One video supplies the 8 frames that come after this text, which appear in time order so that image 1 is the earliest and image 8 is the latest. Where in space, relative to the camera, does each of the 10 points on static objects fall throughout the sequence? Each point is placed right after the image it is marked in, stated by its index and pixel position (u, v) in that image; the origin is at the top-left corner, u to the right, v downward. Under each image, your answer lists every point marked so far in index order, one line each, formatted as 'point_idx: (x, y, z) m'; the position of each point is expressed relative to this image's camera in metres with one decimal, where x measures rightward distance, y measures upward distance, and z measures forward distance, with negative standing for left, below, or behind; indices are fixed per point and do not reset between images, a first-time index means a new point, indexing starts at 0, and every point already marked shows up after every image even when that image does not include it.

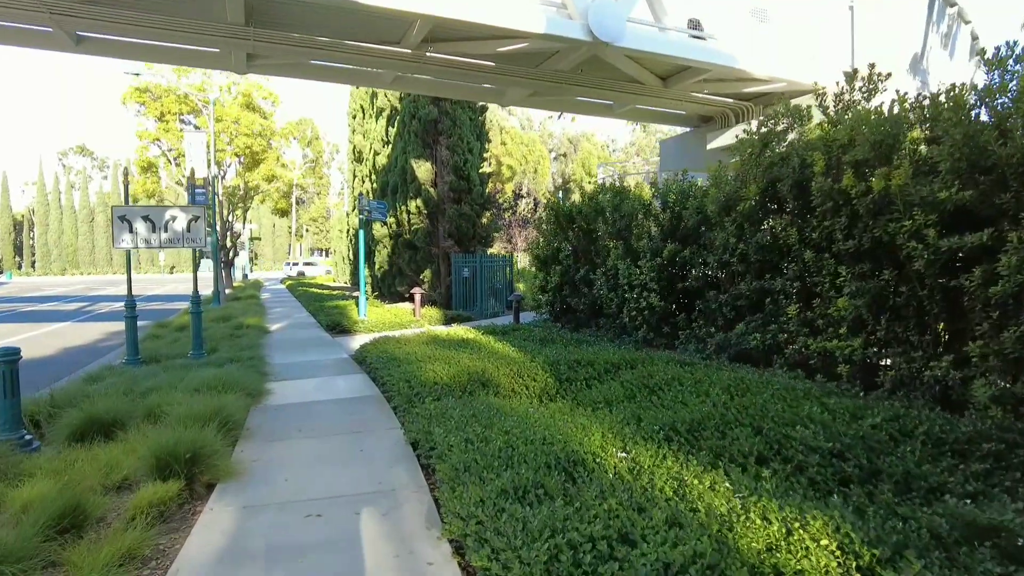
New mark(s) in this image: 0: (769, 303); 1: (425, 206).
0: (+3.0, -0.2, +7.6) m
1: (-2.3, +2.2, +17.4) m
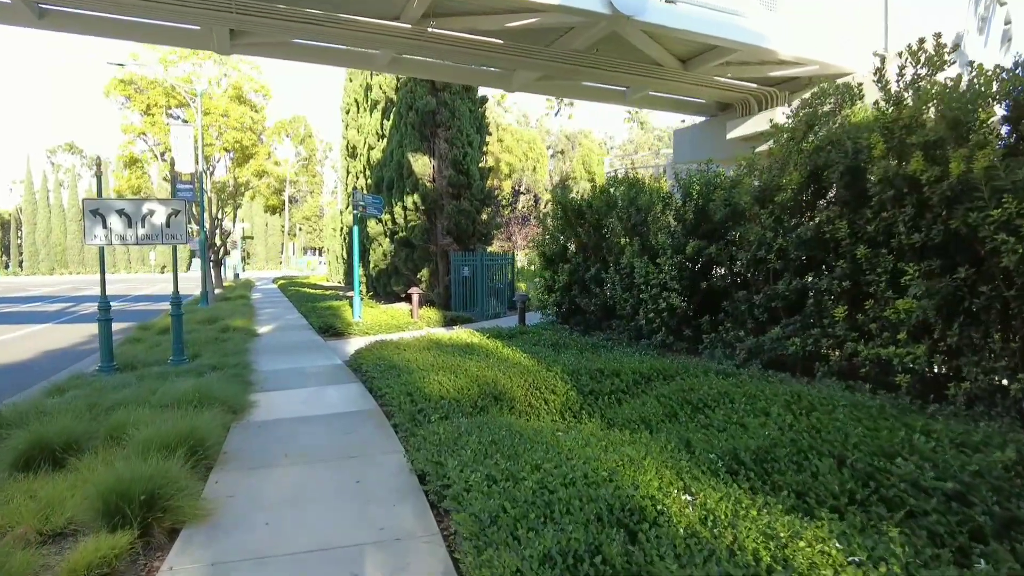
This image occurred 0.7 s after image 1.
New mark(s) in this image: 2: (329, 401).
0: (+3.1, -0.2, +6.8) m
1: (-2.3, +2.2, +16.6) m
2: (-1.9, -1.2, +6.9) m
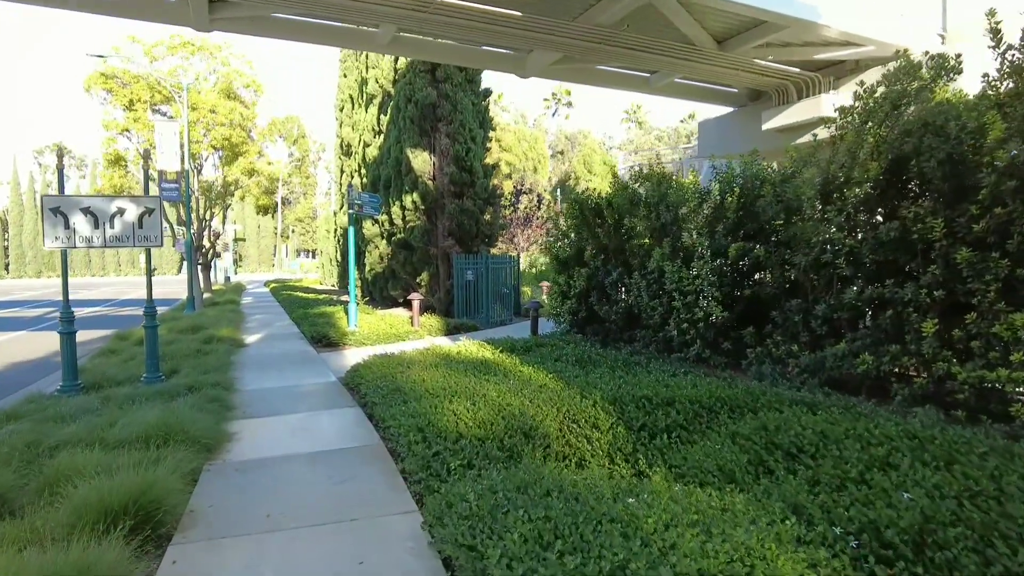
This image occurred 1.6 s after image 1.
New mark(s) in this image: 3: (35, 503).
0: (+3.4, -0.3, +5.8) m
1: (-2.1, +2.1, +15.5) m
2: (-1.7, -1.3, +5.8) m
3: (-2.8, -1.3, +3.7) m
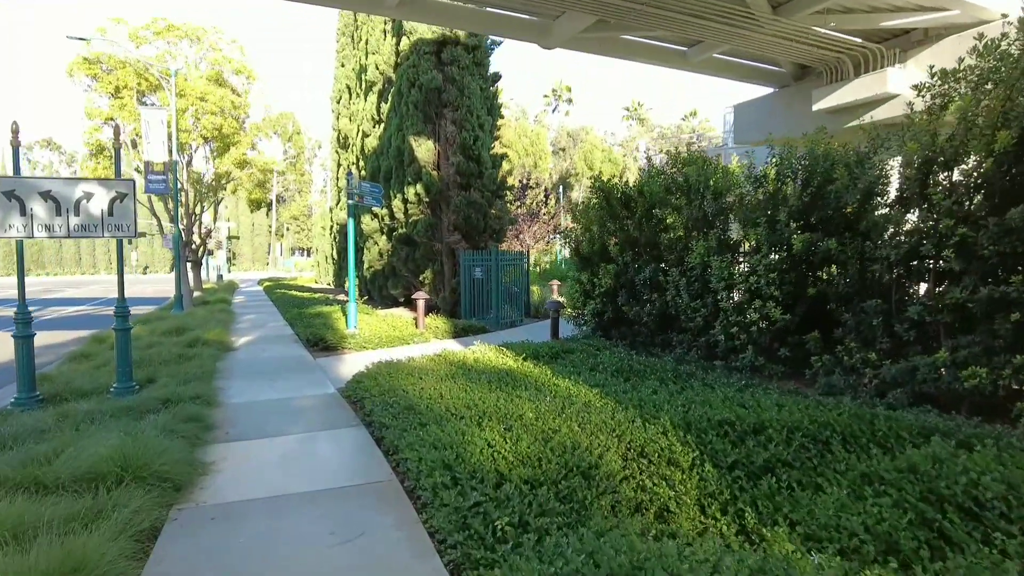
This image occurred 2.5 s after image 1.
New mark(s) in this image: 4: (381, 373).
0: (+3.7, -0.3, +4.7) m
1: (-1.9, +2.1, +14.4) m
2: (-1.4, -1.3, +4.8) m
3: (-2.5, -1.2, +2.7) m
4: (-1.4, -0.9, +7.1) m
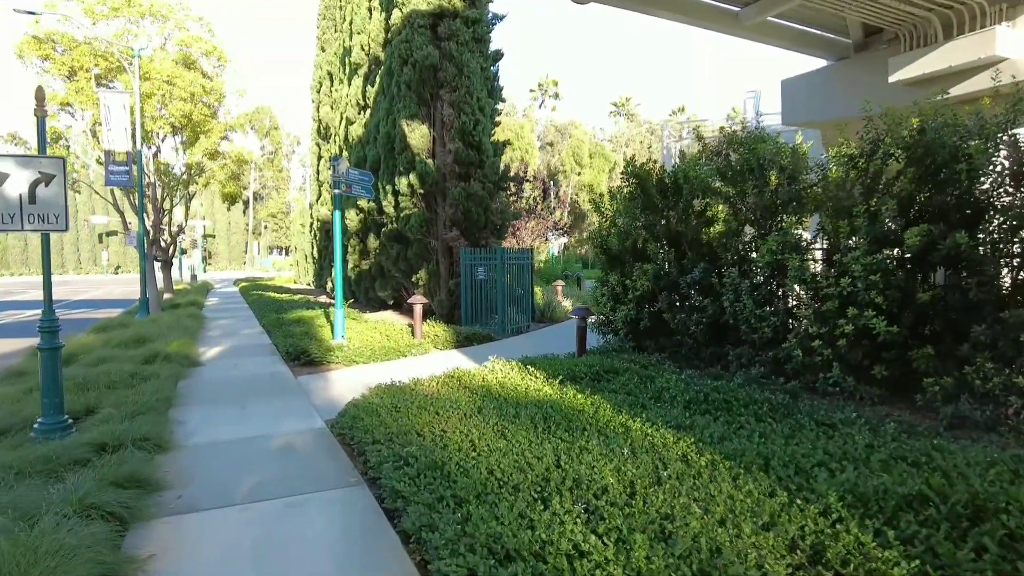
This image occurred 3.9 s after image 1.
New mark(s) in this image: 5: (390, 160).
0: (+4.1, -0.3, +3.4) m
1: (-1.8, +2.1, +12.9) m
2: (-1.0, -1.3, +3.3) m
3: (-2.0, -1.3, +1.1) m
4: (-1.1, -1.0, +5.6) m
5: (-2.6, +2.8, +13.9) m
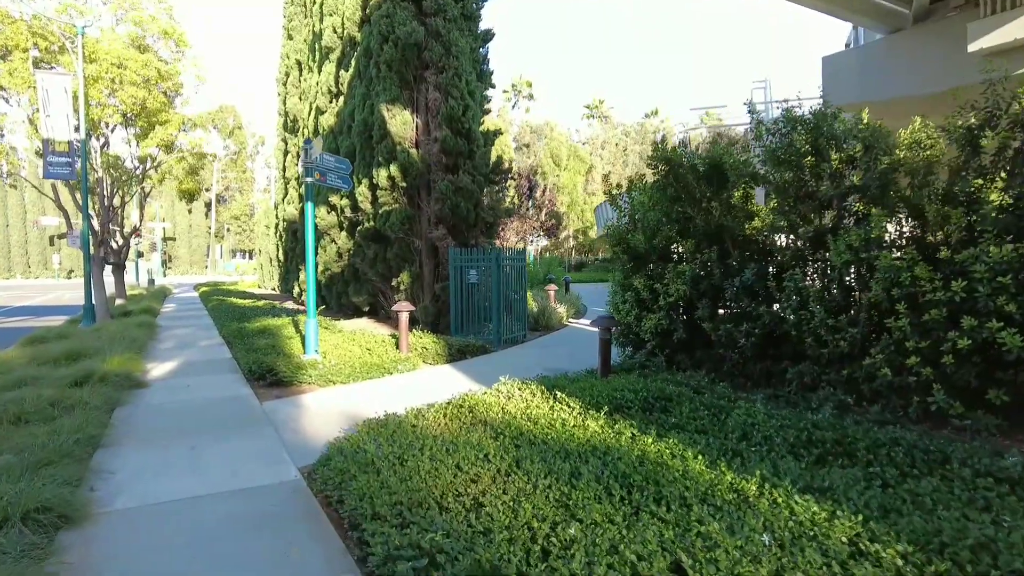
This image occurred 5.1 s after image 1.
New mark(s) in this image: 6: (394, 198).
0: (+4.4, -0.3, +2.3) m
1: (-1.9, +2.0, +11.5) m
2: (-0.6, -1.4, +1.9) m
3: (-1.5, -1.3, -0.3) m
4: (-0.9, -1.0, +4.2) m
5: (-2.8, +2.7, +12.5) m
6: (-2.1, +1.6, +11.7) m
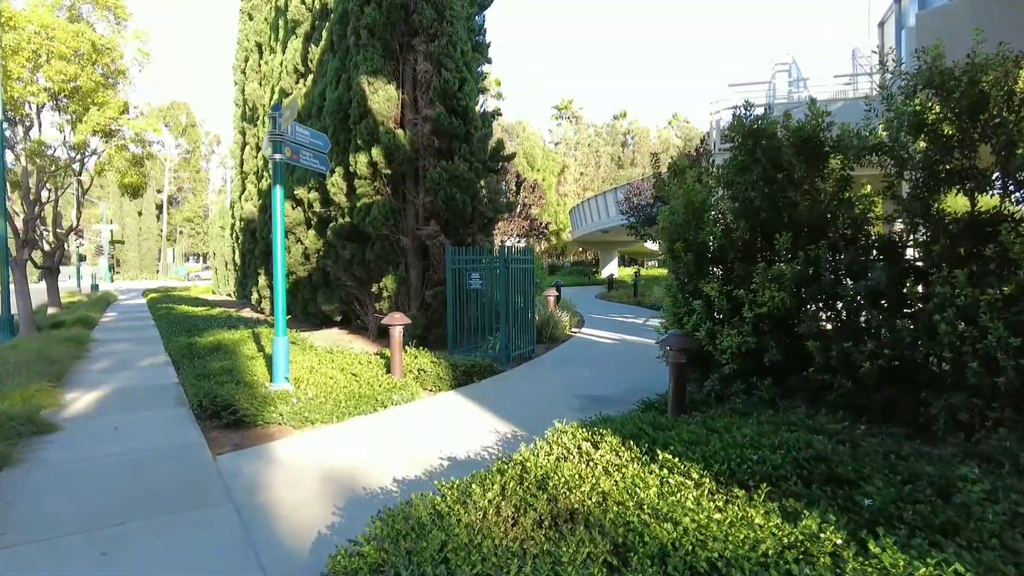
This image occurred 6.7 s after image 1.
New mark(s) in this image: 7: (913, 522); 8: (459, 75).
0: (+5.0, -0.3, +0.8) m
1: (-1.9, +1.9, +9.7) m
2: (0.0, -1.4, +0.2) m
3: (-0.8, -1.3, -2.1) m
4: (-0.4, -1.1, +2.5) m
5: (-2.8, +2.5, +10.6) m
6: (-2.1, +1.5, +9.9) m
7: (+1.6, -0.9, +2.7) m
8: (-0.8, +3.2, +9.7) m
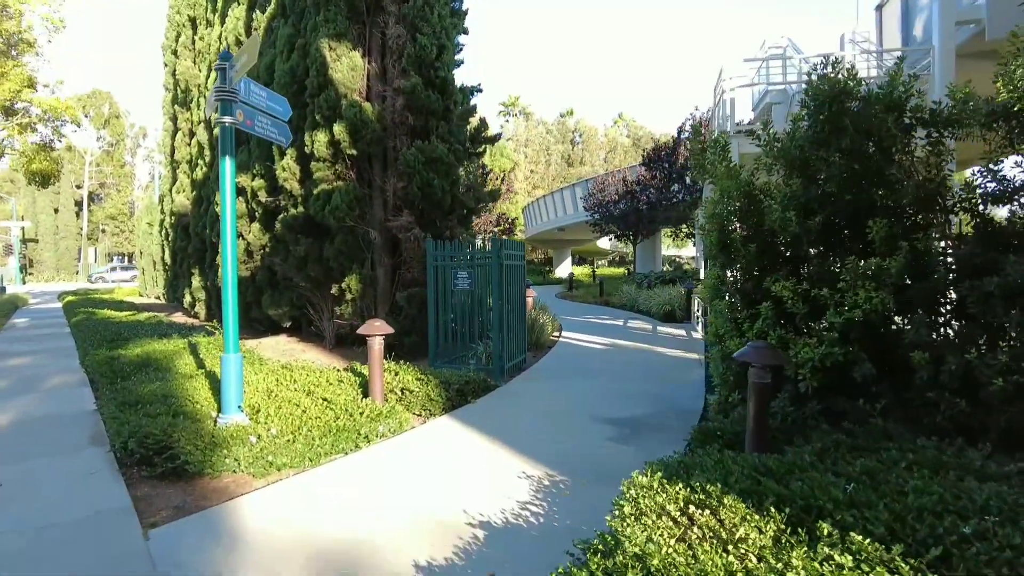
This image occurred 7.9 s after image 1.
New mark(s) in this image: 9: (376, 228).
0: (+5.6, -0.3, +0.1) m
1: (-2.0, +1.9, +8.3) m
2: (+0.7, -1.4, -1.1) m
3: (+0.1, -1.4, -3.3) m
4: (+0.1, -1.1, +1.2) m
5: (-3.0, +2.5, +9.1) m
6: (-2.2, +1.5, +8.4) m
7: (+2.1, -0.9, +1.6) m
8: (-1.0, +3.2, +8.4) m
9: (-1.8, +0.8, +8.6) m
